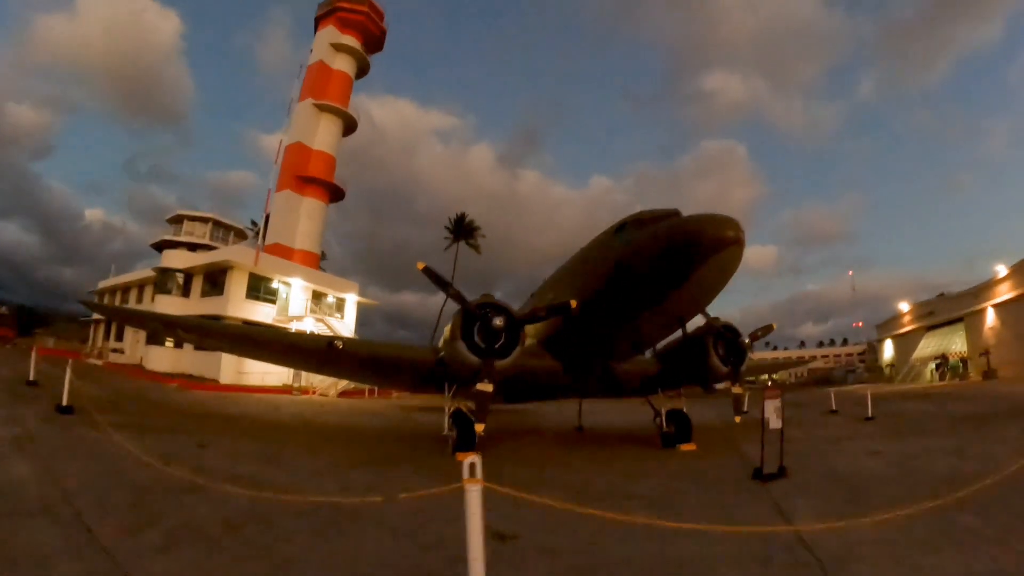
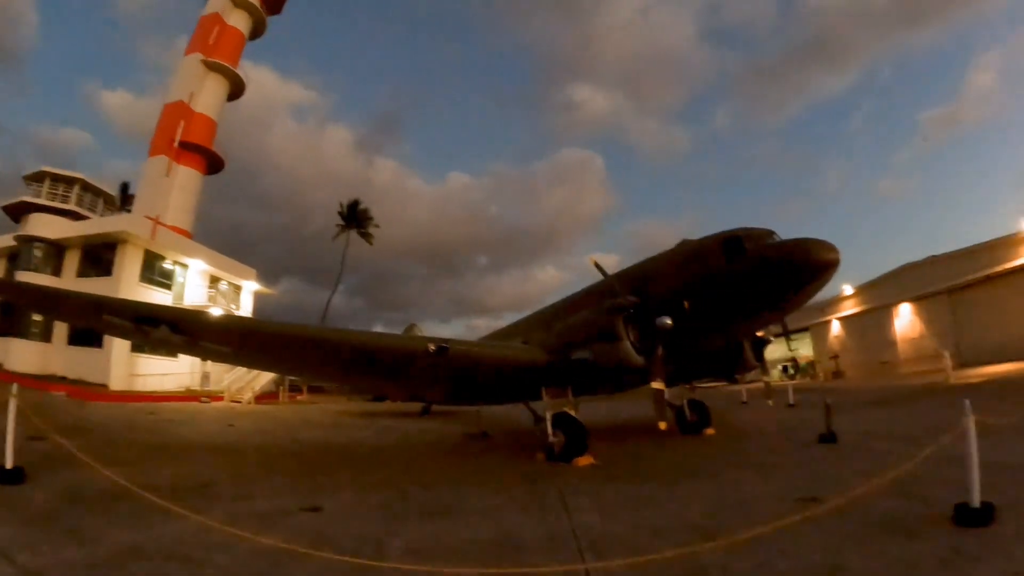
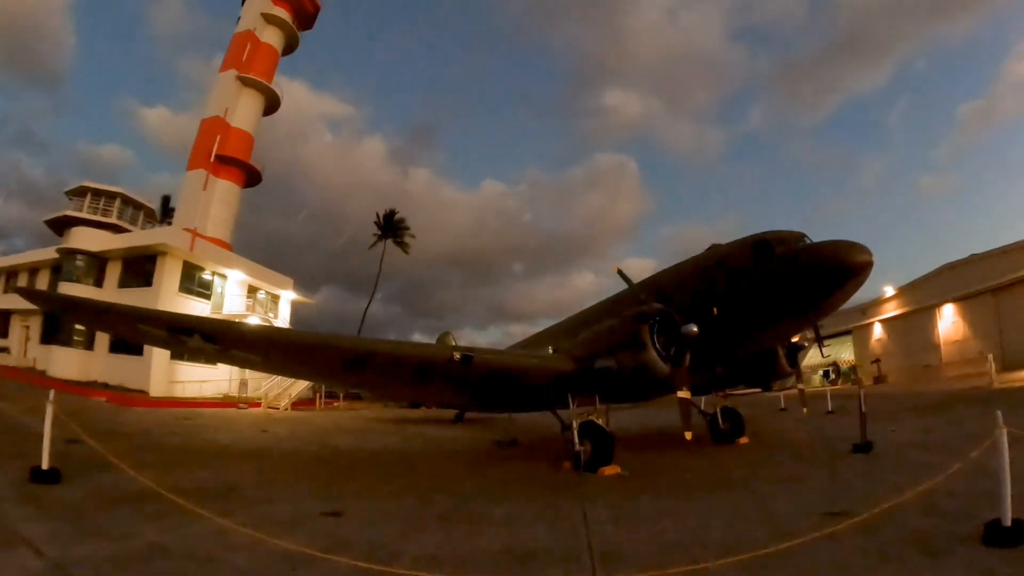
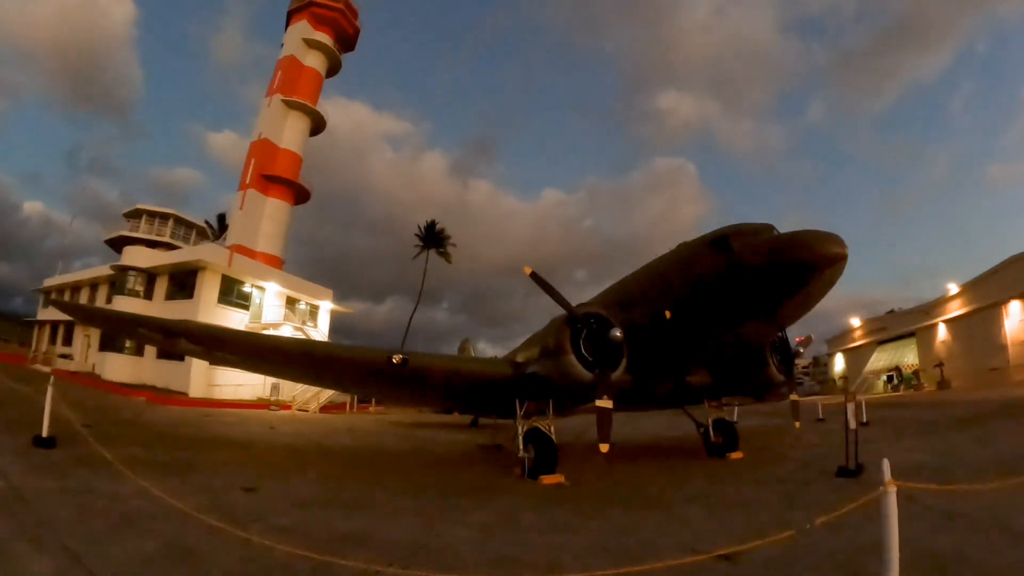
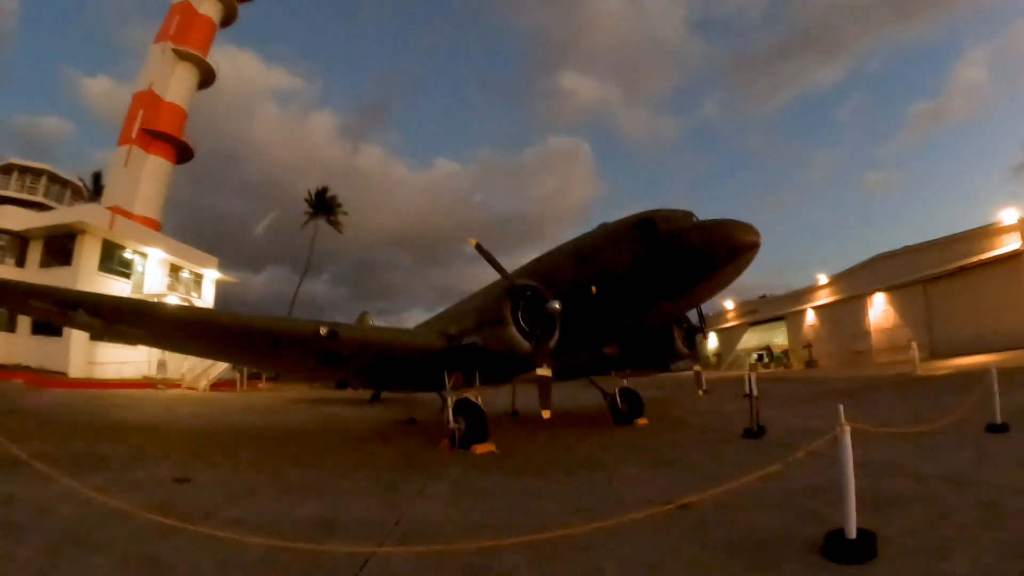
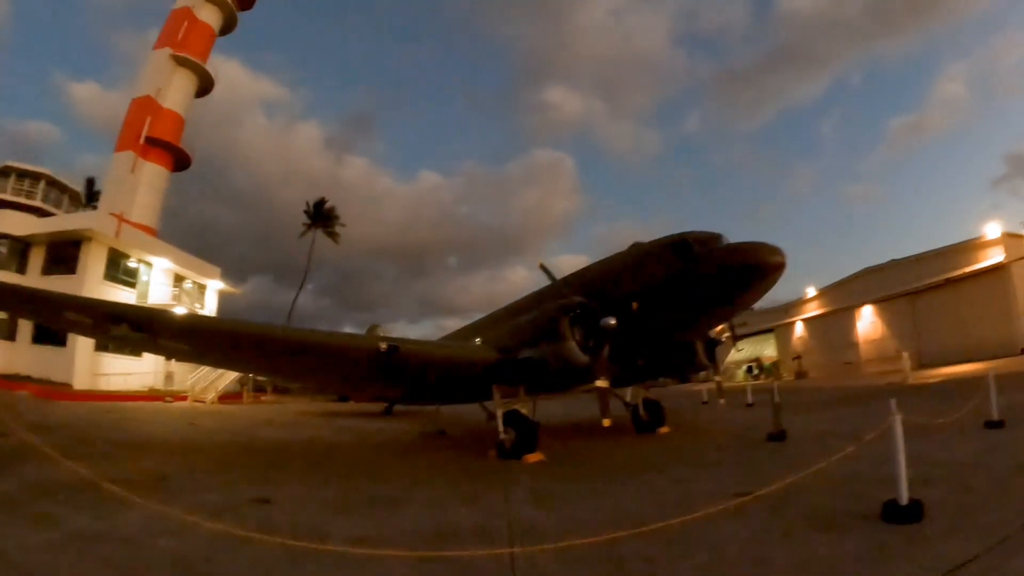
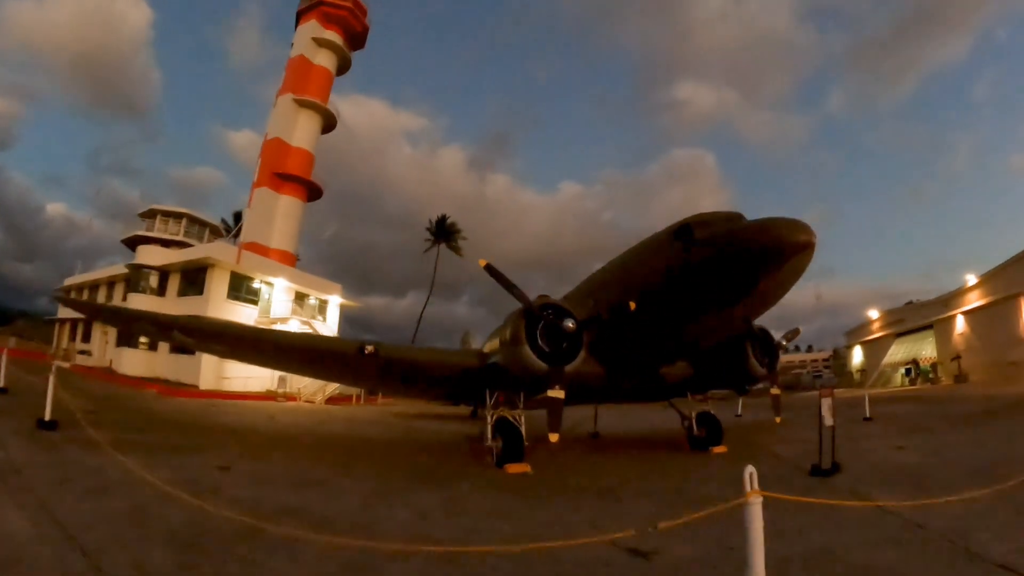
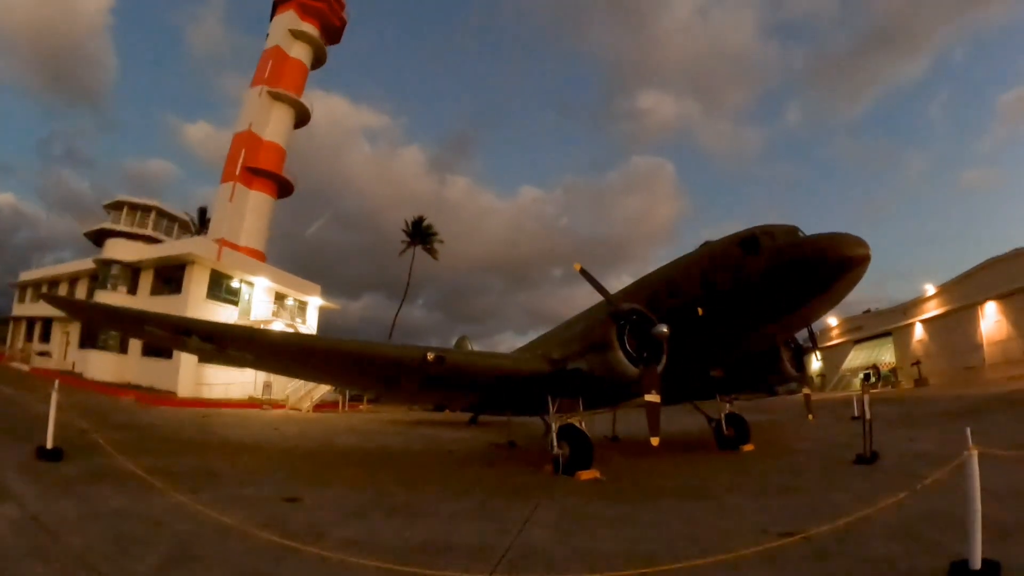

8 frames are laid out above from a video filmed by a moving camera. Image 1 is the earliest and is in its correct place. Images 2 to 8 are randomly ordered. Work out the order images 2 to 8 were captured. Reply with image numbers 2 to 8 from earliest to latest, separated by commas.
7, 4, 8, 3, 2, 6, 5
